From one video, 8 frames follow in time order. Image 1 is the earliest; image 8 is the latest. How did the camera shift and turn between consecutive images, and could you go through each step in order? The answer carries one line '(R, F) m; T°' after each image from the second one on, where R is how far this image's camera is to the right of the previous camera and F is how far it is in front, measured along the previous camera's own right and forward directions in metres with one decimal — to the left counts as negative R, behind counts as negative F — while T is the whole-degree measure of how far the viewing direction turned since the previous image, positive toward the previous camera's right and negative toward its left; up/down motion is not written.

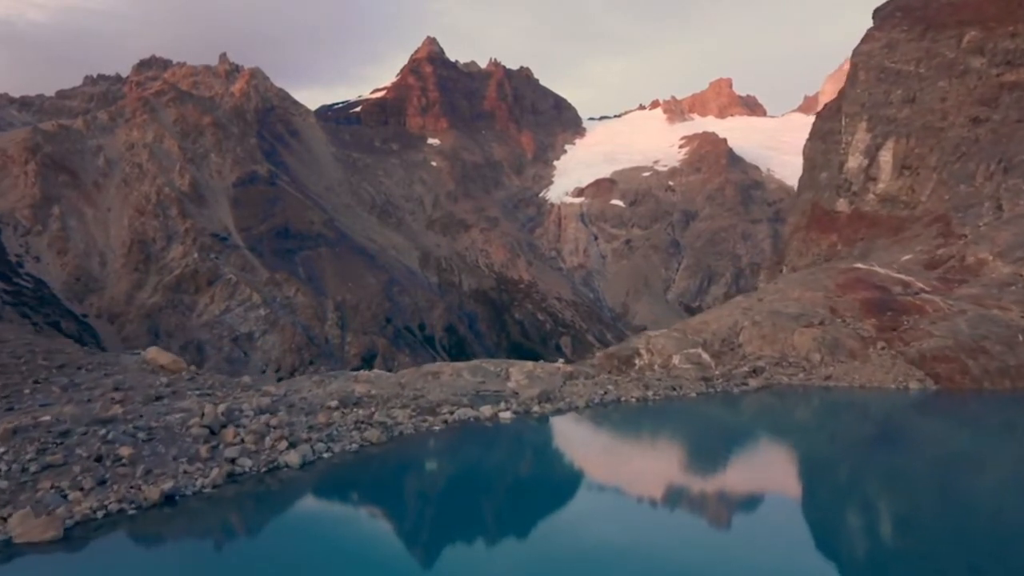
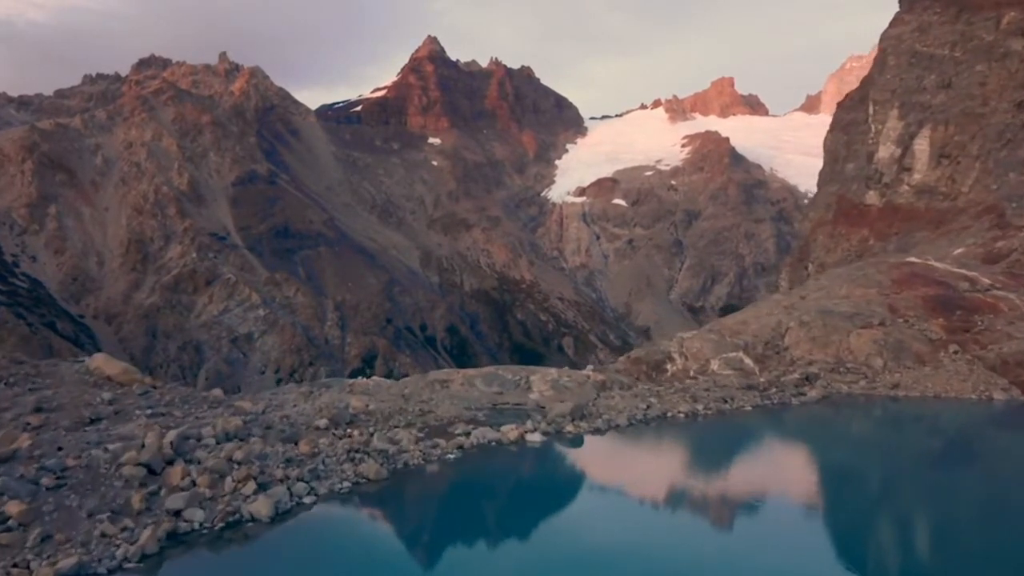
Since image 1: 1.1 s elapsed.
(-0.2, +1.4) m; 0°
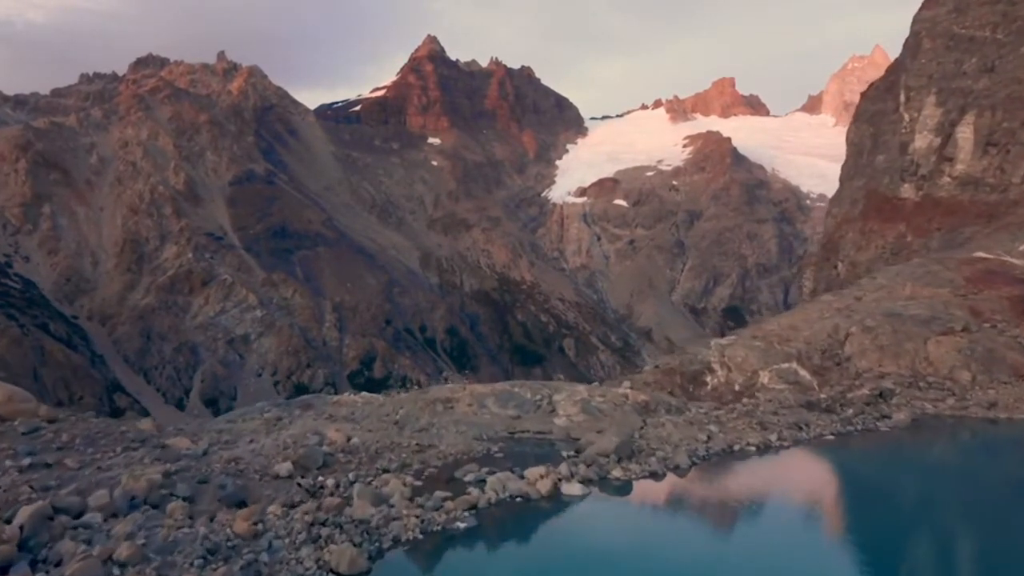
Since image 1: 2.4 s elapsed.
(-0.2, +1.7) m; 0°
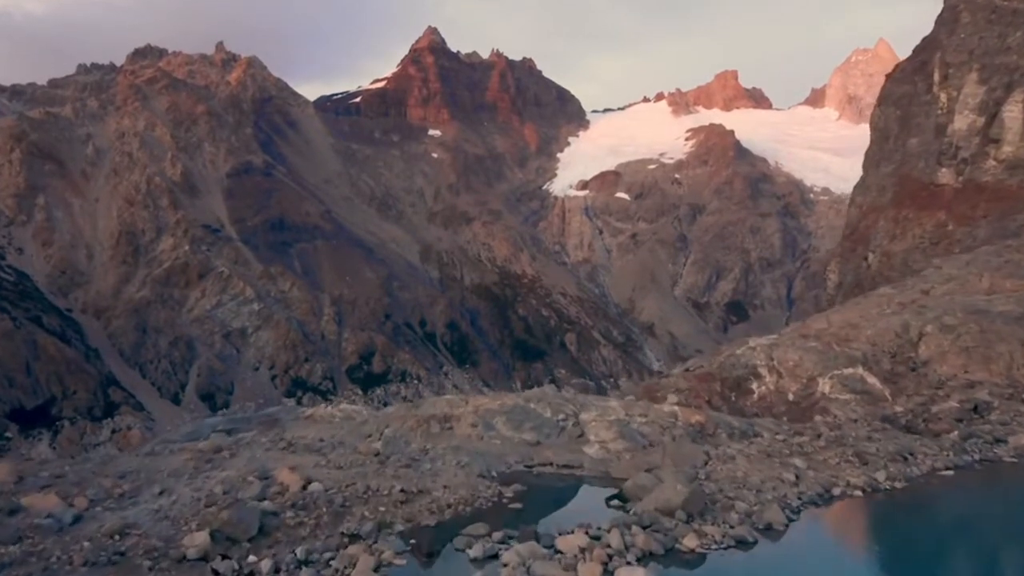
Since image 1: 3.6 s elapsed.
(-0.1, +1.6) m; 0°
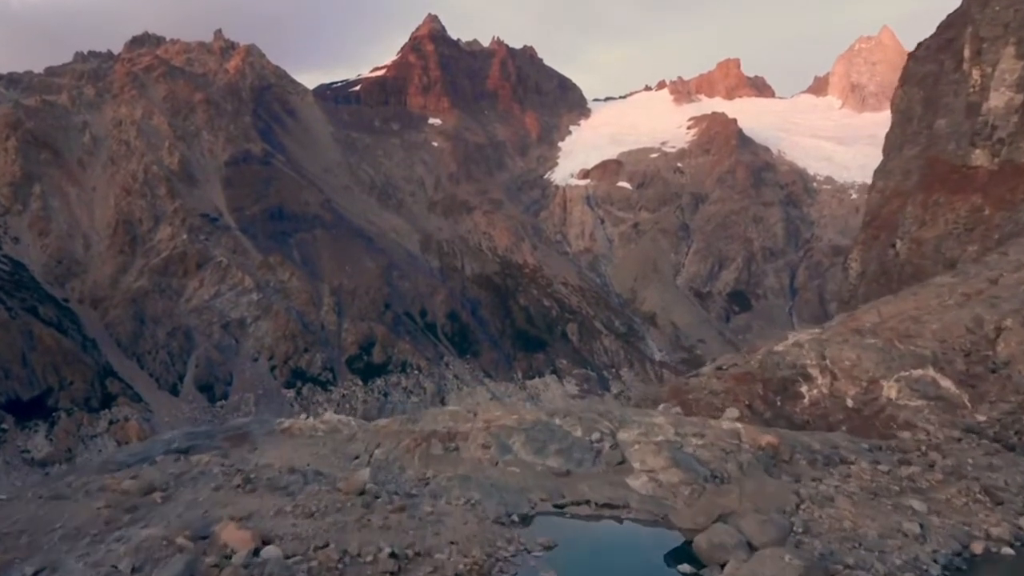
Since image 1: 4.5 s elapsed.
(-0.1, +1.2) m; 0°
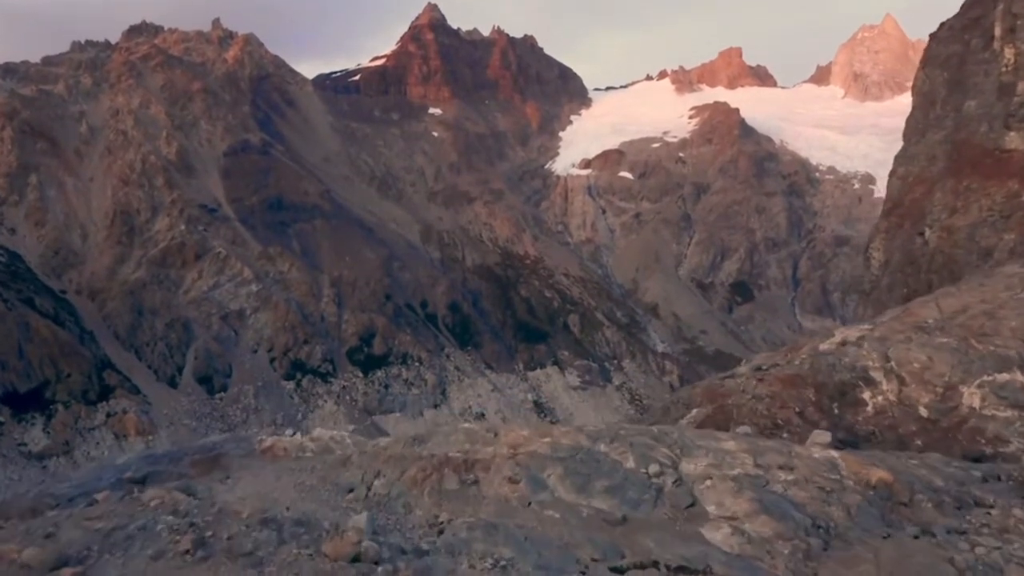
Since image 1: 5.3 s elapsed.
(-0.1, +1.0) m; 0°
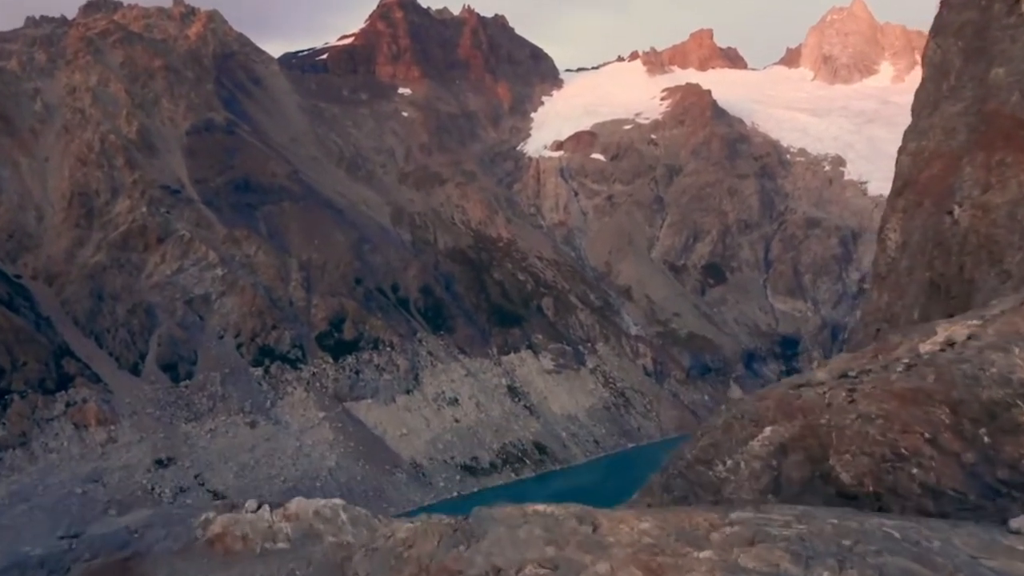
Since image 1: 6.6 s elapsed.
(-0.6, +2.3) m; +2°
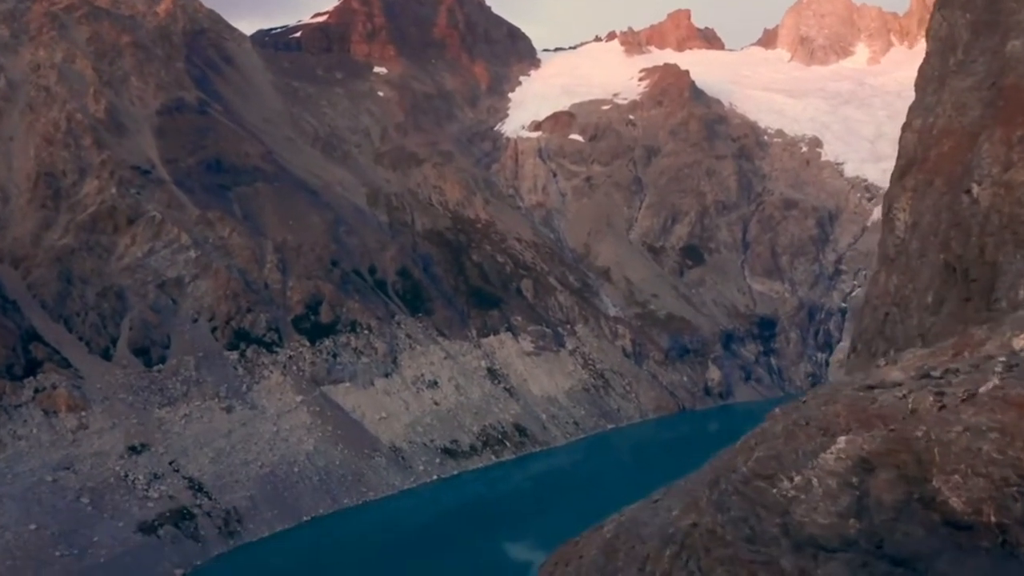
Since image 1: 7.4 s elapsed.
(-0.4, +1.4) m; +1°
